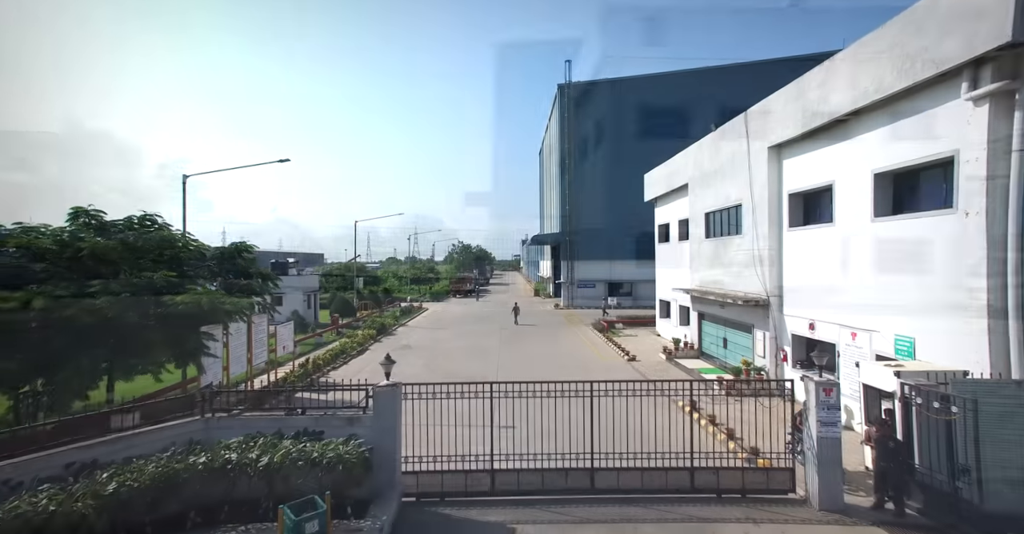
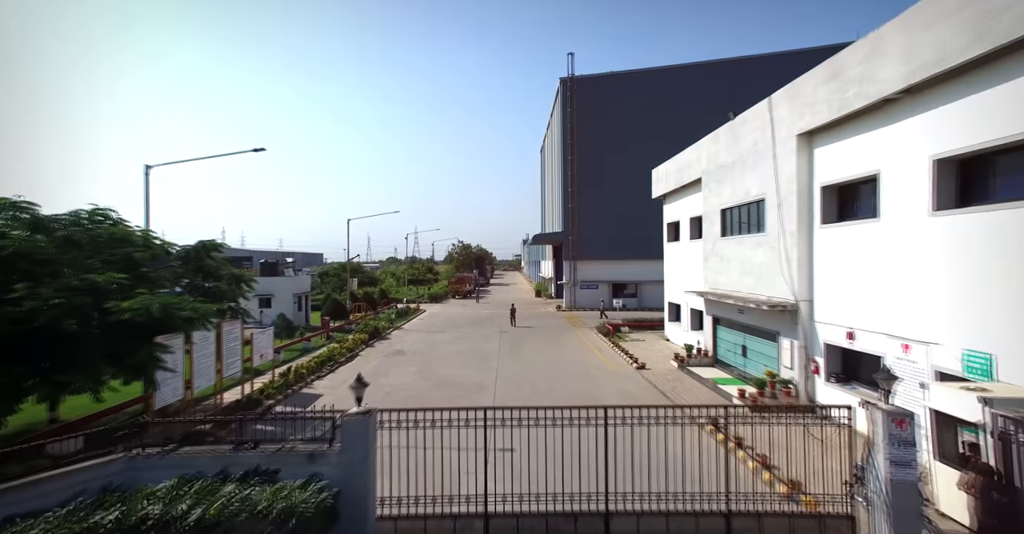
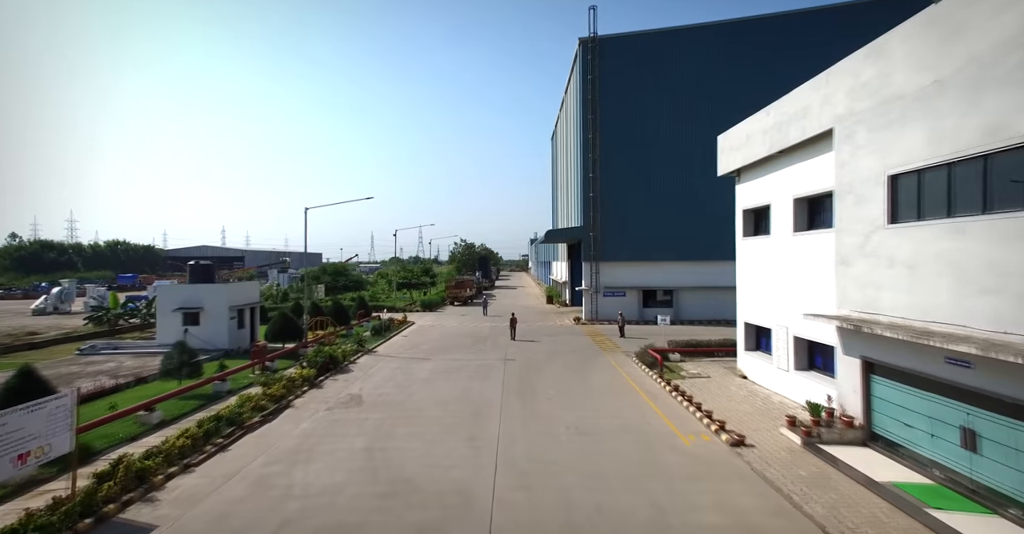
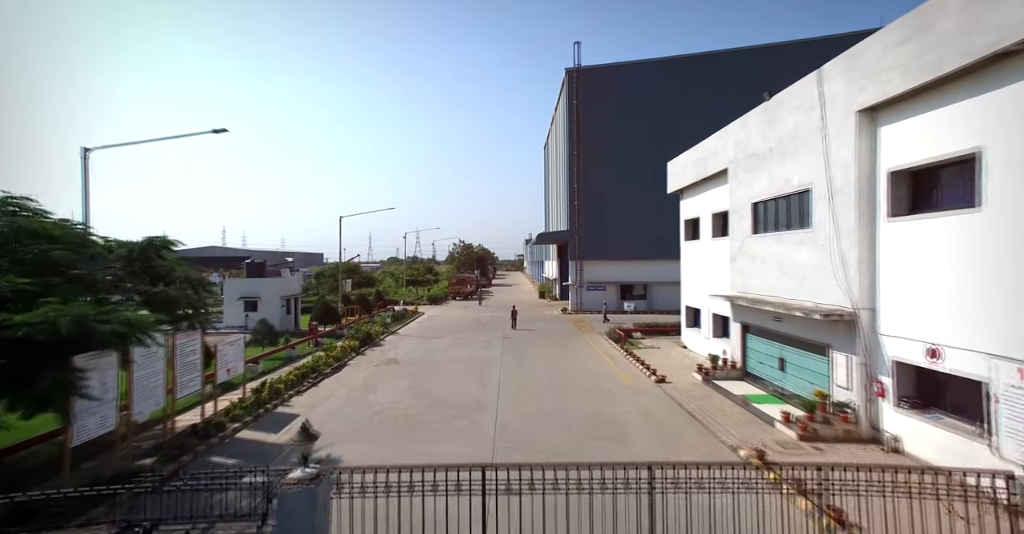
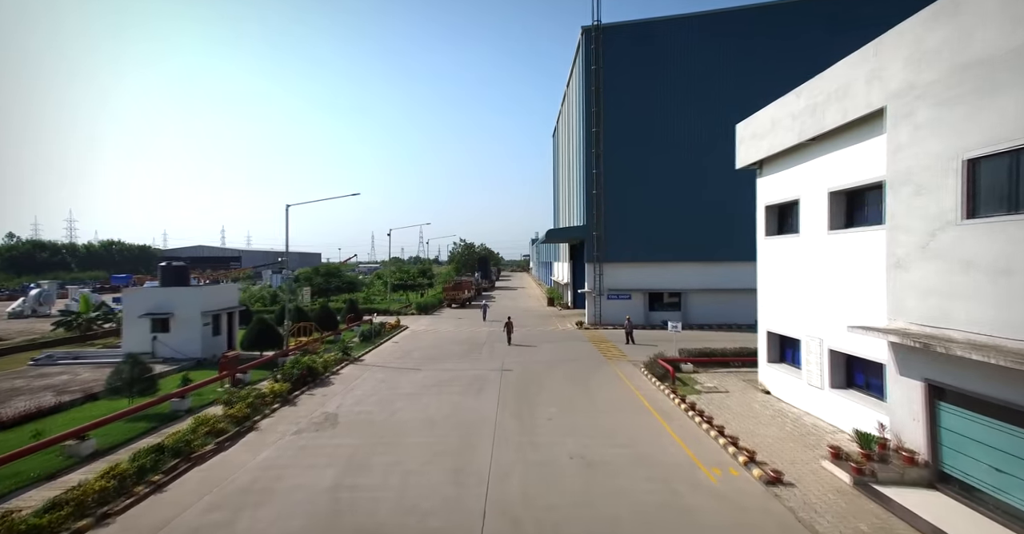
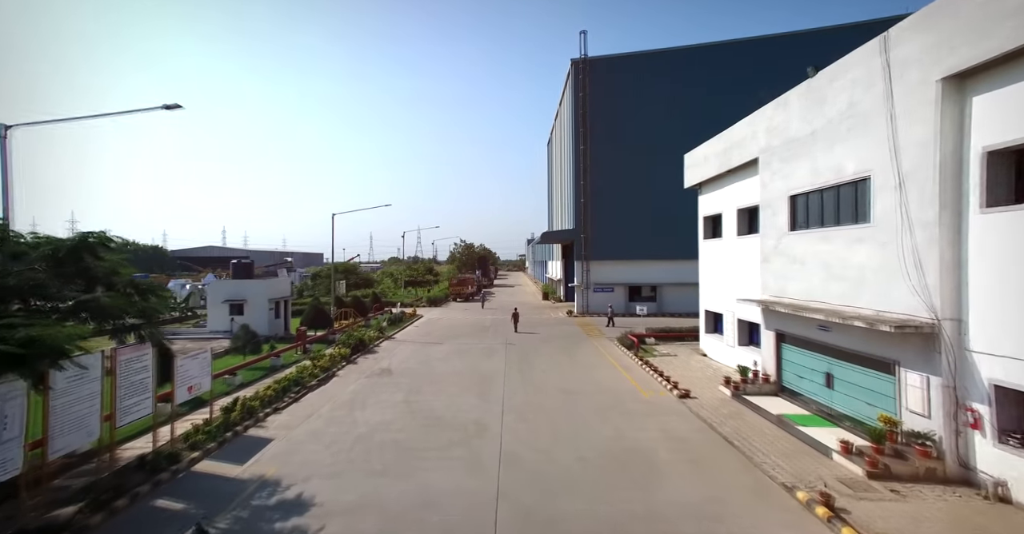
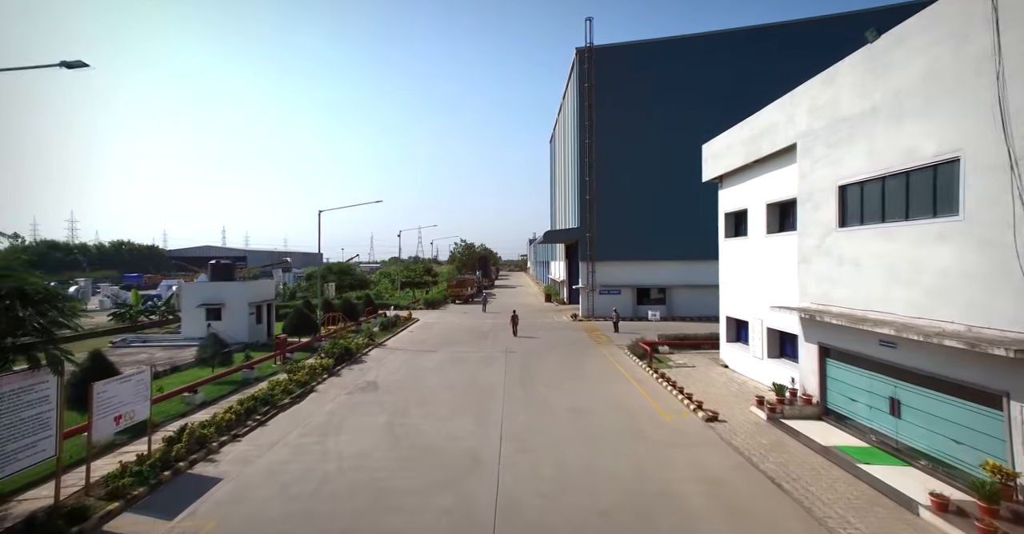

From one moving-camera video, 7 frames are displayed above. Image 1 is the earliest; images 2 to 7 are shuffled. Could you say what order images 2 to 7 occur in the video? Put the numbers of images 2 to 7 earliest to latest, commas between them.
2, 4, 6, 7, 3, 5
